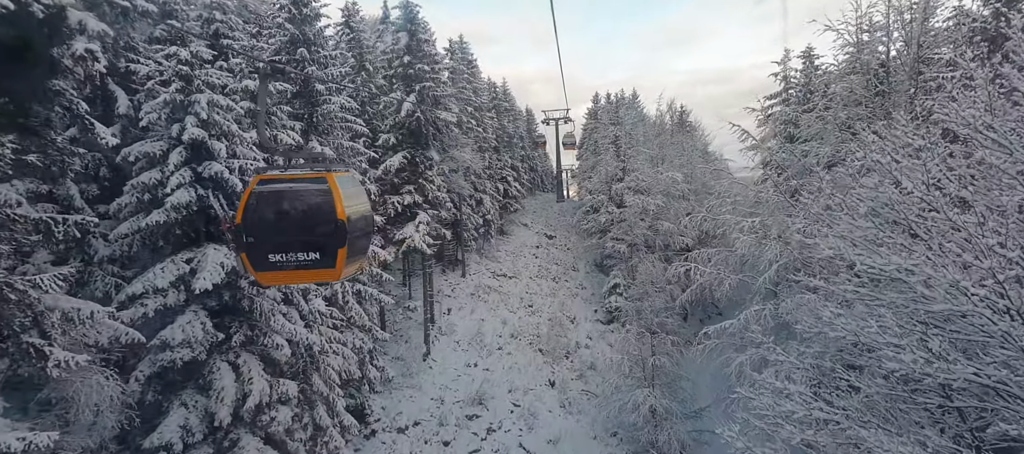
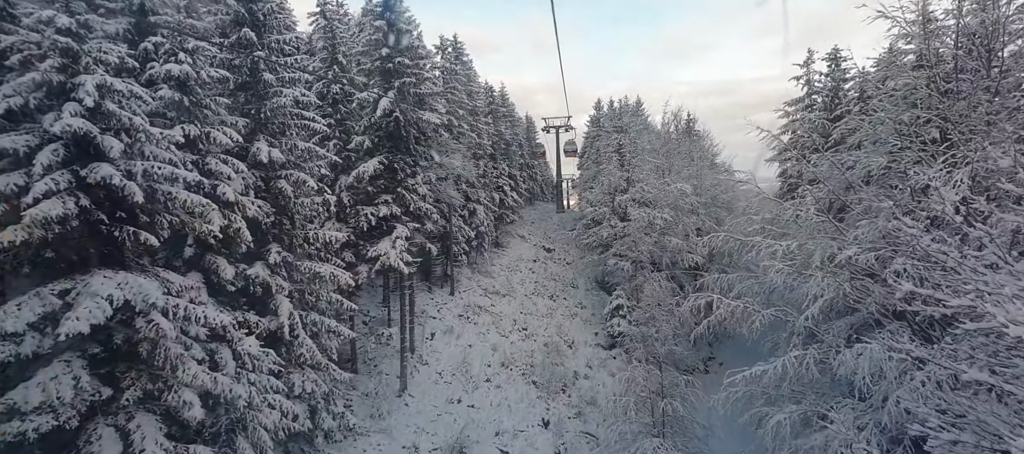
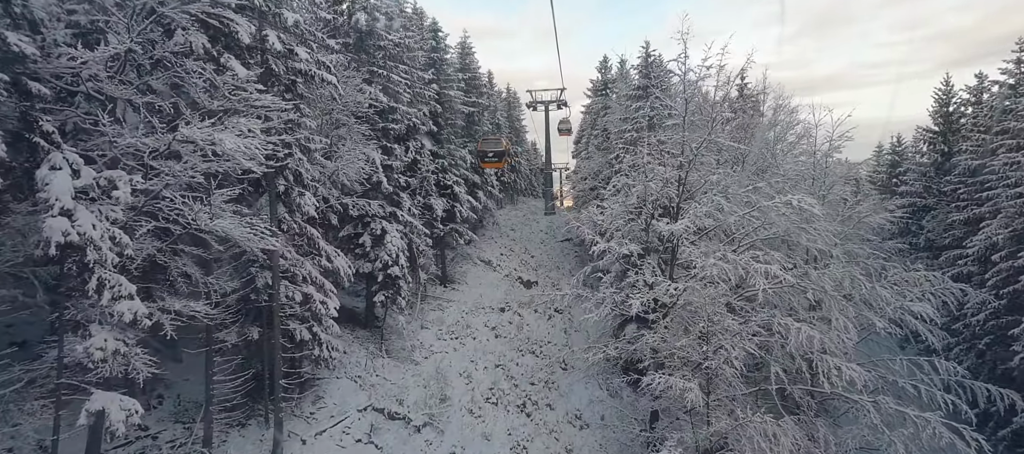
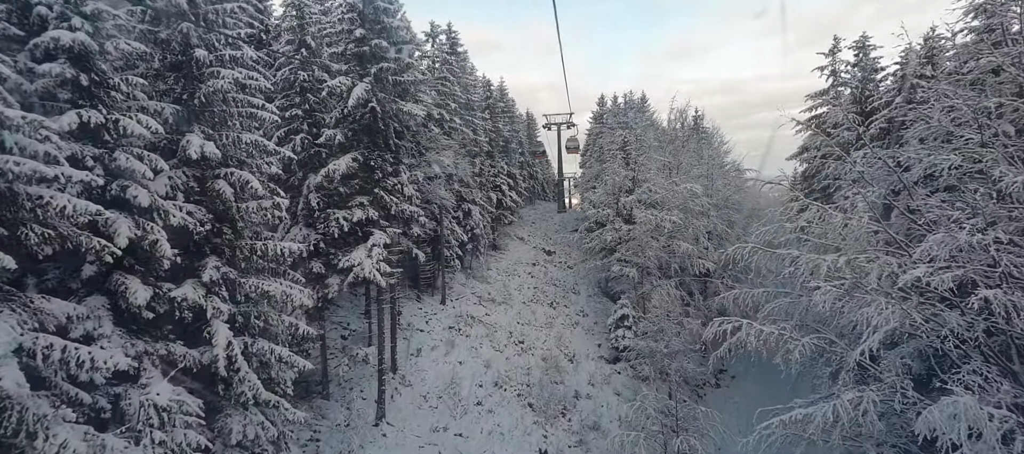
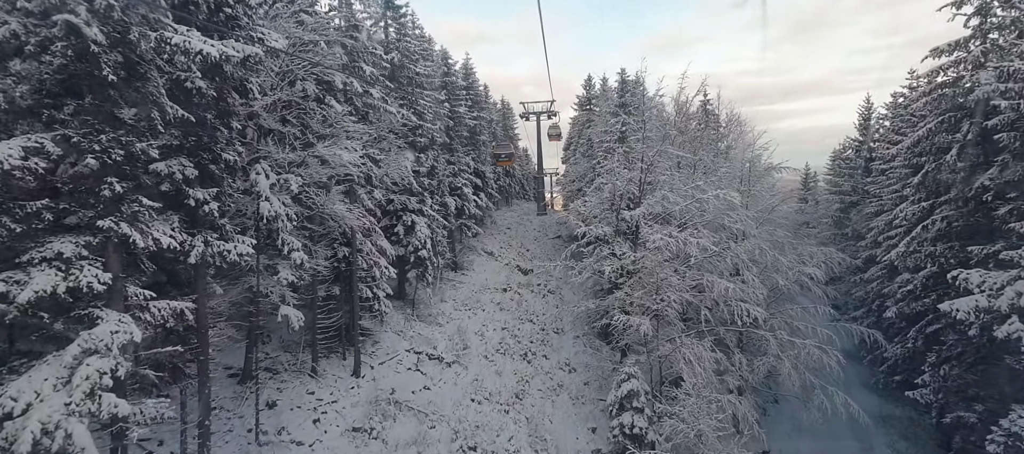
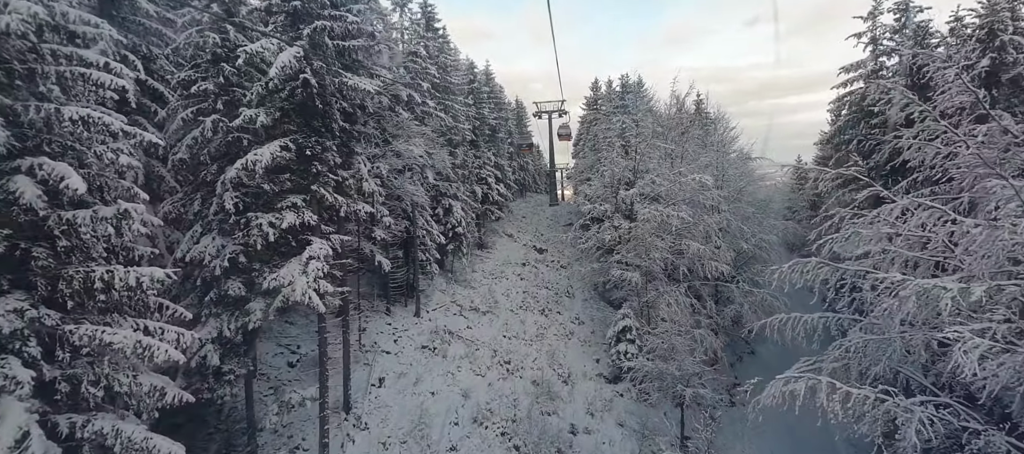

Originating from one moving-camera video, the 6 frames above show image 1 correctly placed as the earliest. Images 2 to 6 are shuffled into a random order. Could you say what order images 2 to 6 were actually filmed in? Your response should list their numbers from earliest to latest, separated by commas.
2, 4, 6, 5, 3
